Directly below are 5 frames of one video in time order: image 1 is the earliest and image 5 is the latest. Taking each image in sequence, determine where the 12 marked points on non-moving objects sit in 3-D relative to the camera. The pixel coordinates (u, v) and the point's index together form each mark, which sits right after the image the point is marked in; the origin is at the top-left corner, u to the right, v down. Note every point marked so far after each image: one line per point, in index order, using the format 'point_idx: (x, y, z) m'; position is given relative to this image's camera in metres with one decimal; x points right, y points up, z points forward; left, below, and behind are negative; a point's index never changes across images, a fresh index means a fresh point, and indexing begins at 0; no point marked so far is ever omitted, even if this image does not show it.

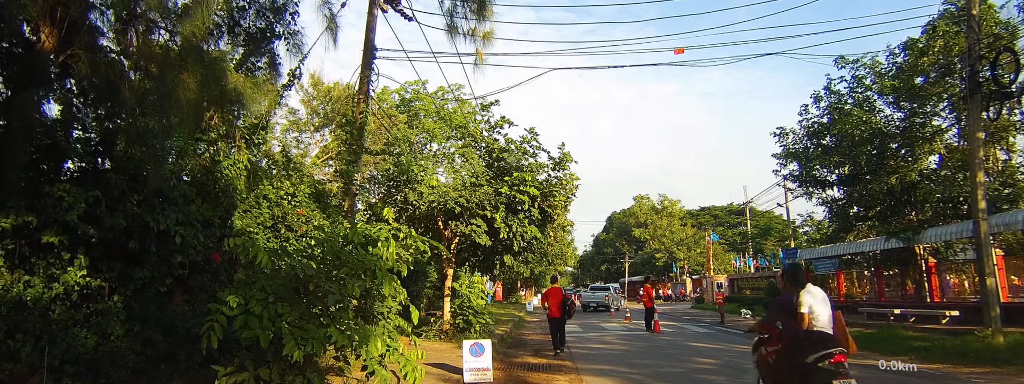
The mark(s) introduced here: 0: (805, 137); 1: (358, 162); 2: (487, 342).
0: (+11.1, +2.1, +19.7) m
1: (-3.2, +0.6, +11.2) m
2: (-0.3, -2.0, +7.2) m
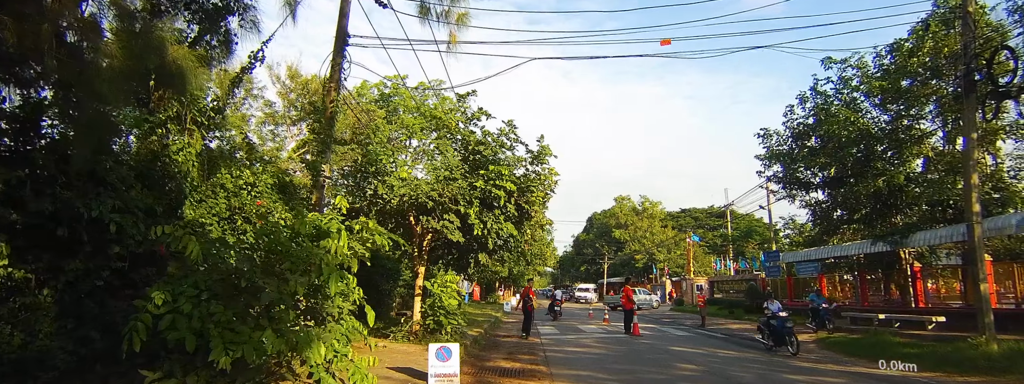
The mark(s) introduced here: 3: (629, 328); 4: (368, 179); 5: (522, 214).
0: (+10.3, +2.0, +19.6) m
1: (-3.6, +0.7, +10.5) m
2: (-0.7, -1.9, +6.6) m
3: (+3.8, -4.4, +17.1) m
4: (-3.1, +0.3, +11.3) m
5: (+0.2, -0.5, +12.6) m
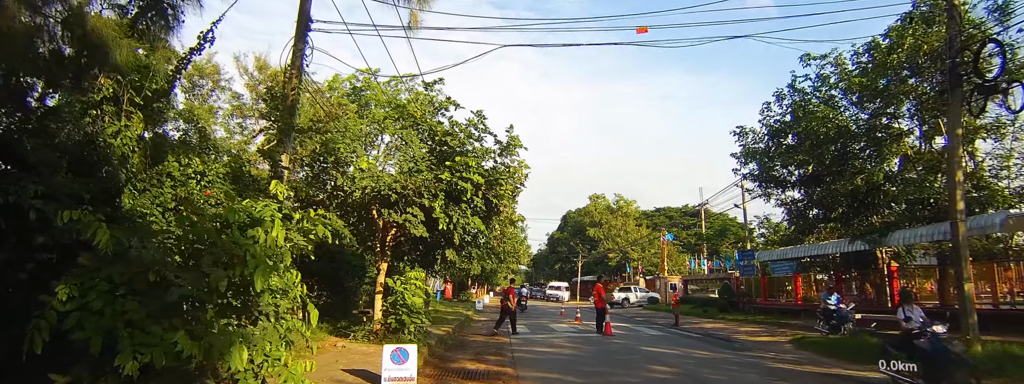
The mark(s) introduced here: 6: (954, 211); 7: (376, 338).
0: (+9.4, +2.1, +19.5) m
1: (-4.2, +0.9, +9.8) m
2: (-1.2, -1.8, +6.1) m
3: (+2.8, -4.3, +16.8) m
4: (-3.7, +0.5, +10.6) m
5: (-0.5, -0.4, +12.1) m
6: (+8.5, -0.4, +10.2) m
7: (-2.7, -2.9, +10.5) m
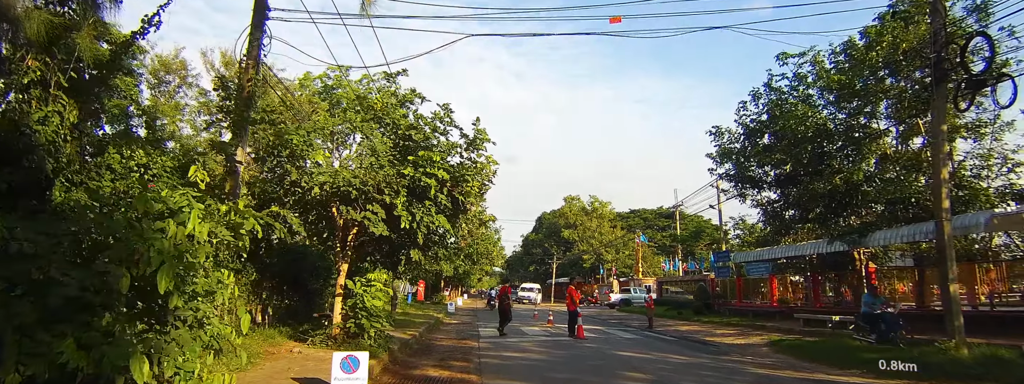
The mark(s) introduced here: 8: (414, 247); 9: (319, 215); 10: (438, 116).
0: (+8.4, +2.0, +19.4) m
1: (-4.7, +1.0, +9.2) m
2: (-1.5, -1.7, +5.5) m
3: (+1.9, -4.3, +16.4) m
4: (-4.3, +0.6, +9.9) m
5: (-1.1, -0.3, +11.5) m
6: (+7.9, -0.4, +10.1) m
7: (-3.3, -2.8, +9.9) m
8: (-2.0, -1.2, +11.2) m
9: (-3.9, -0.5, +10.8) m
10: (-1.4, +1.5, +10.2) m
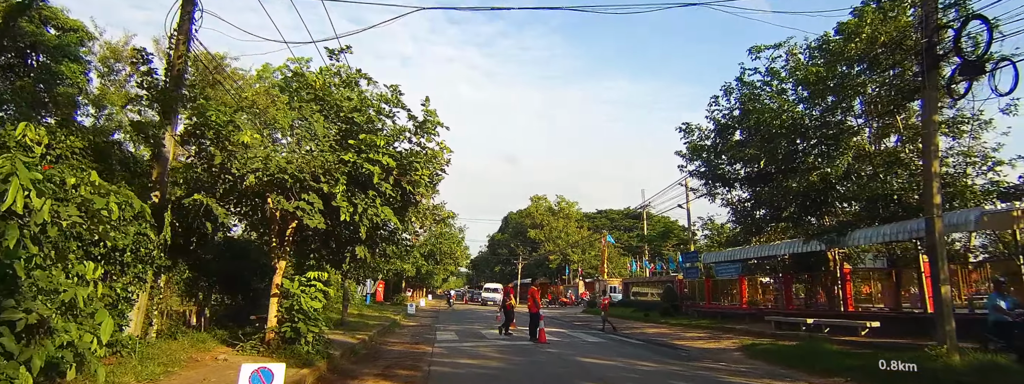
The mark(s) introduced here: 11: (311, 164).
0: (+7.1, +2.0, +19.1) m
1: (-5.4, +1.2, +8.1) m
2: (-2.0, -1.5, +4.7) m
3: (+0.8, -4.2, +15.7) m
4: (-5.0, +0.8, +8.9) m
5: (-1.9, -0.2, +10.7) m
6: (+7.2, -0.4, +9.7) m
7: (-4.1, -2.6, +8.9) m
8: (-2.8, -1.0, +10.3) m
9: (-4.7, -0.2, +9.8) m
10: (-2.1, +1.6, +9.4) m
11: (-3.2, +0.4, +9.0) m
